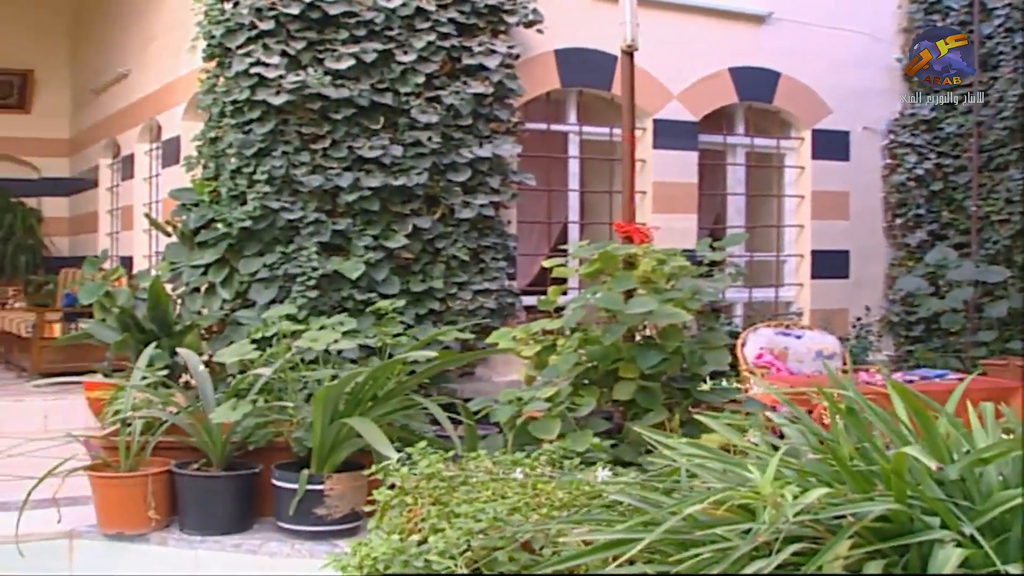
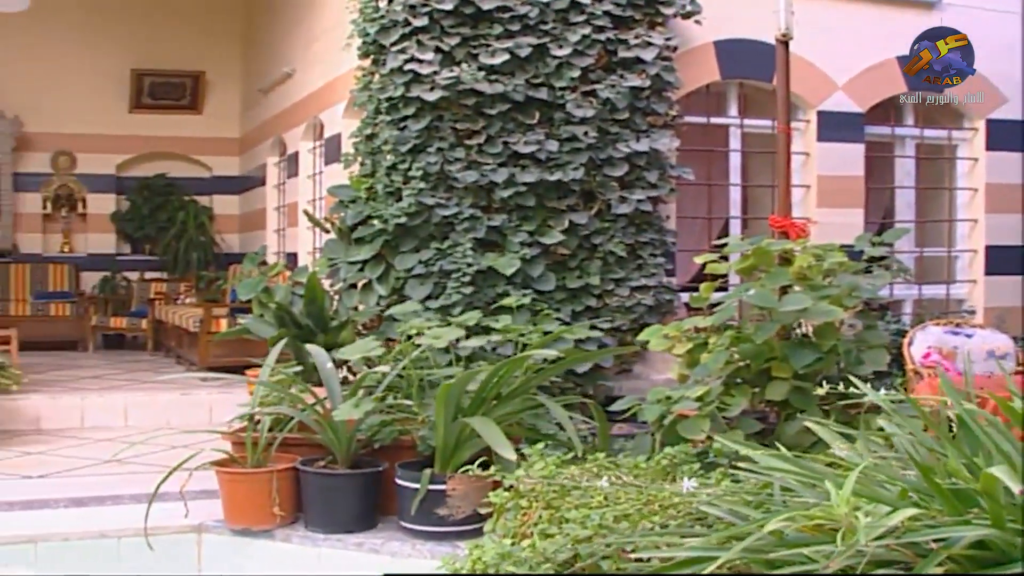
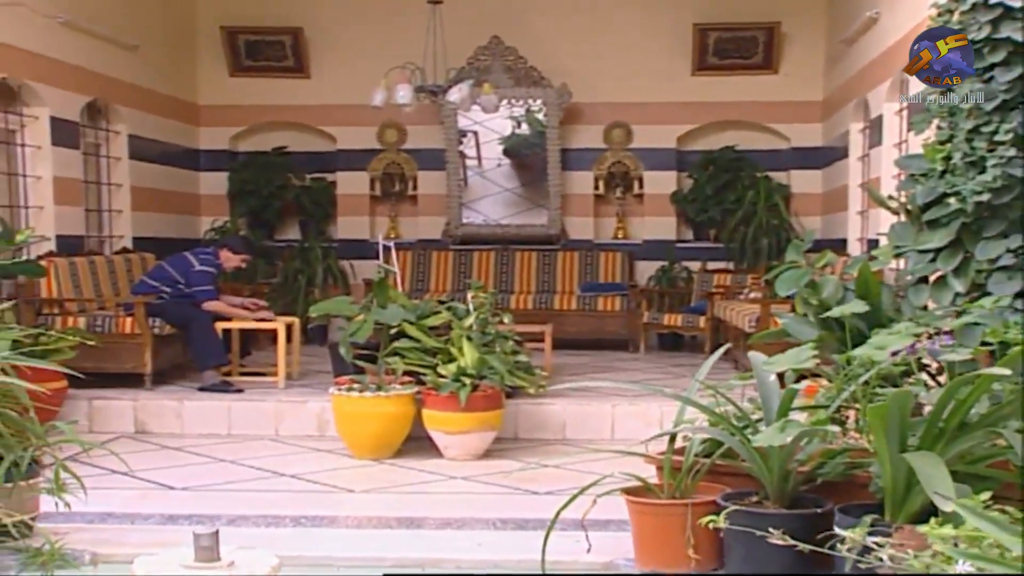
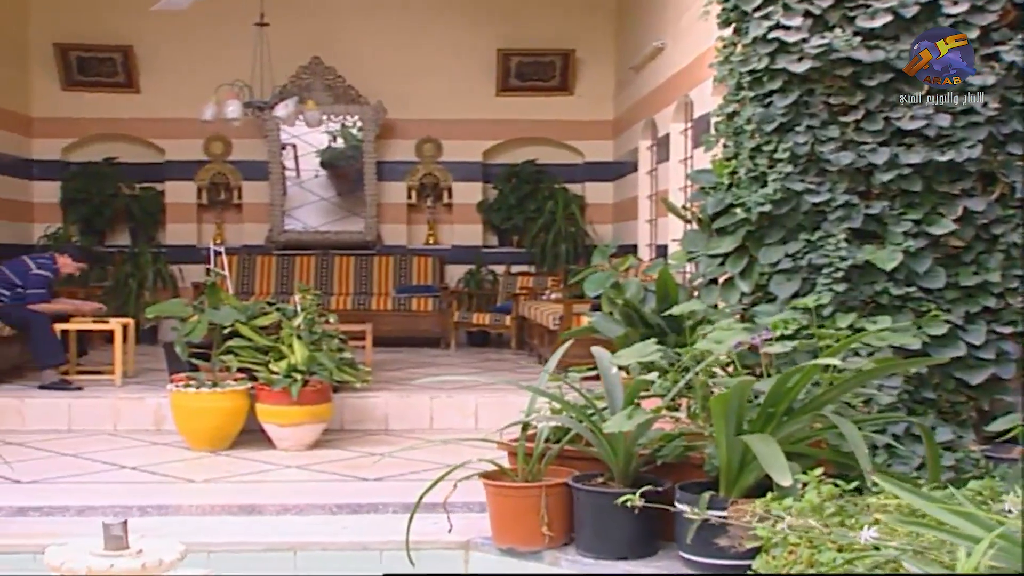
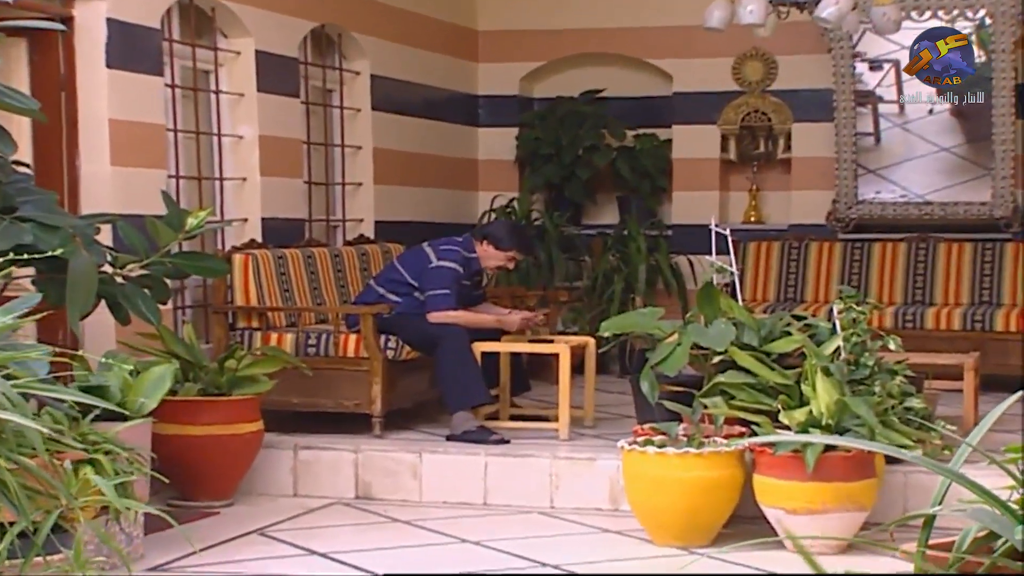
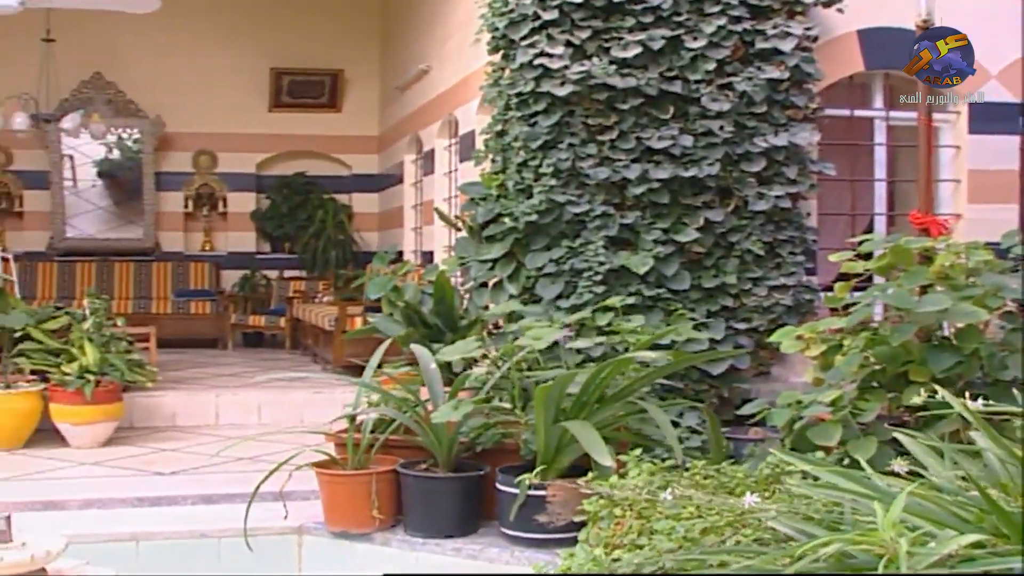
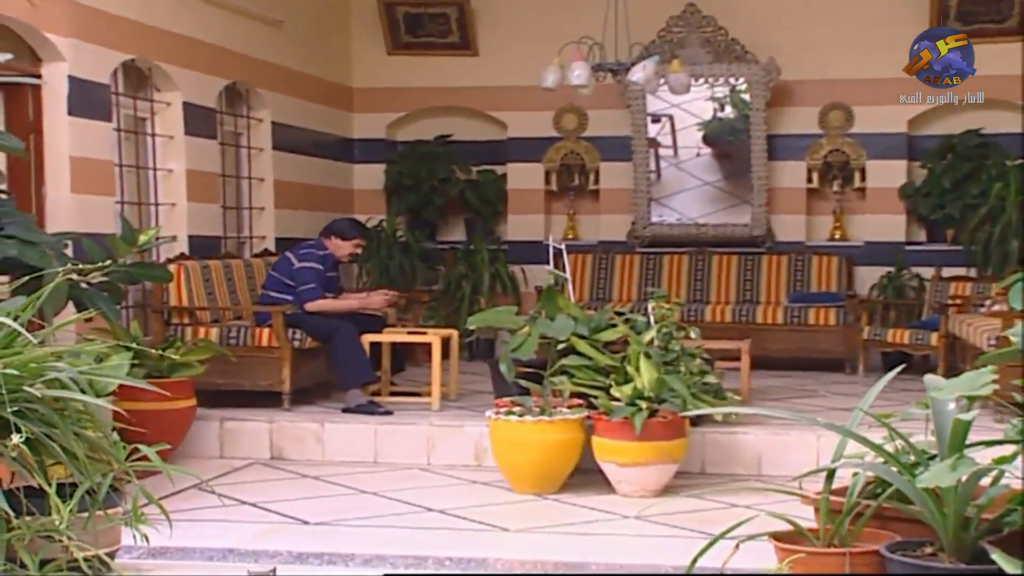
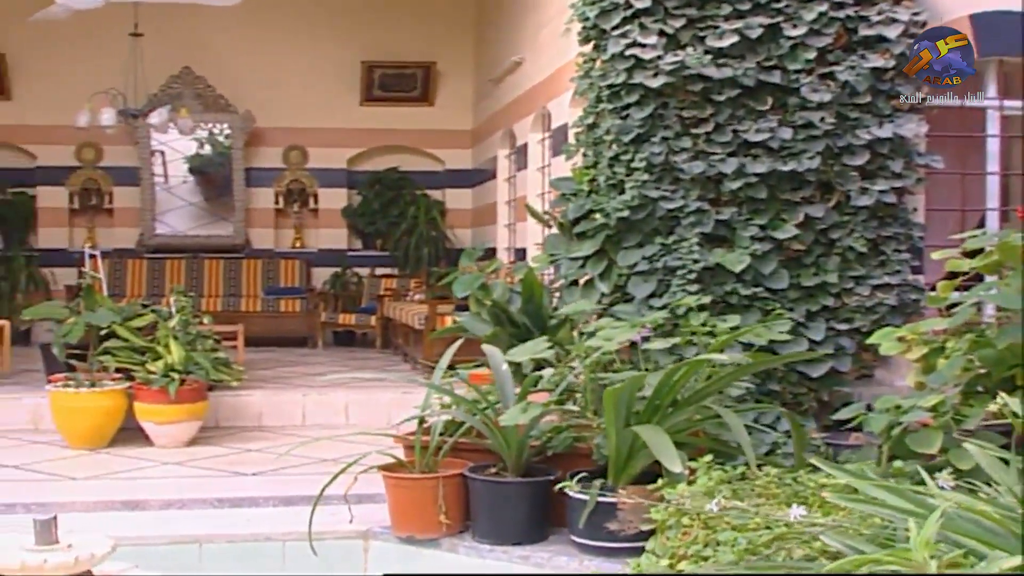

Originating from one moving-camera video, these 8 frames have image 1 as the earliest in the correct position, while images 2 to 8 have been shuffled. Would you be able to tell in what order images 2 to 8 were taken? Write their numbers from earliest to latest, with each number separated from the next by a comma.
2, 6, 8, 4, 3, 7, 5
